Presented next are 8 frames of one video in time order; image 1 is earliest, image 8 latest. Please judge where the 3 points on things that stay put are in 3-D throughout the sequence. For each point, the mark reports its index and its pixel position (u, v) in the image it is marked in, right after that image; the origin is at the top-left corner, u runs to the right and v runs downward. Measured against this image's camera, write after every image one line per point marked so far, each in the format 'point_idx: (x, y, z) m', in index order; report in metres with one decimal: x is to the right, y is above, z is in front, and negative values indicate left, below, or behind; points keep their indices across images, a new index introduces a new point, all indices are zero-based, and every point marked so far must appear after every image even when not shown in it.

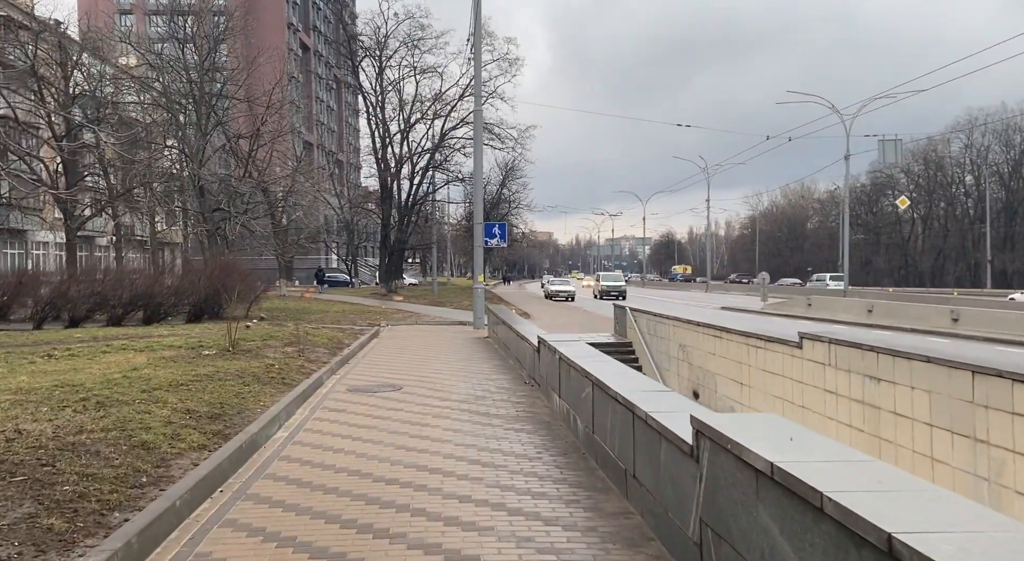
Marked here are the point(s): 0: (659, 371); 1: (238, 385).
0: (+2.9, -1.8, +16.2) m
1: (-2.9, -1.1, +8.8) m
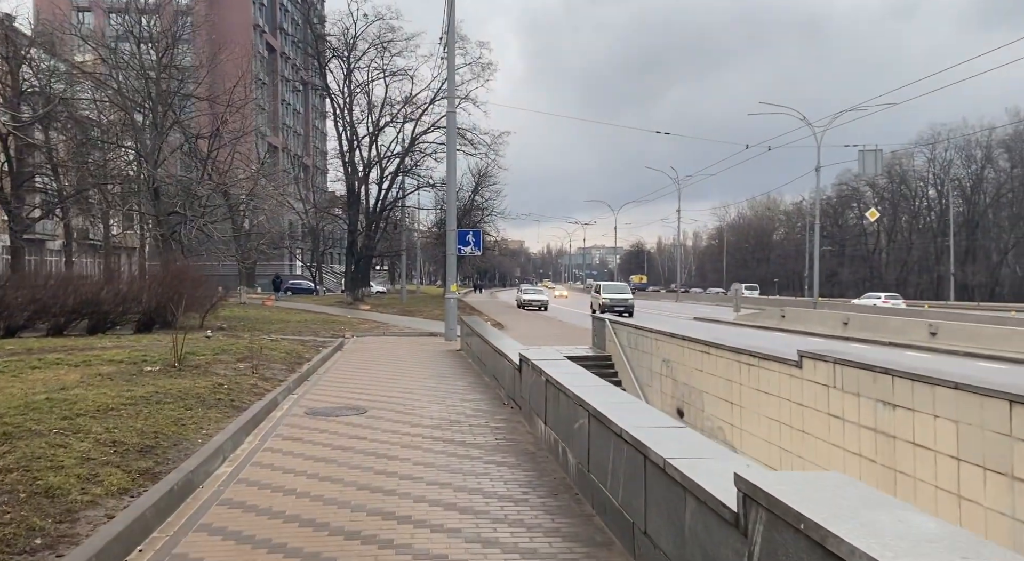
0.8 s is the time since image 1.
0: (+2.4, -2.0, +15.4) m
1: (-3.2, -1.2, +7.8) m
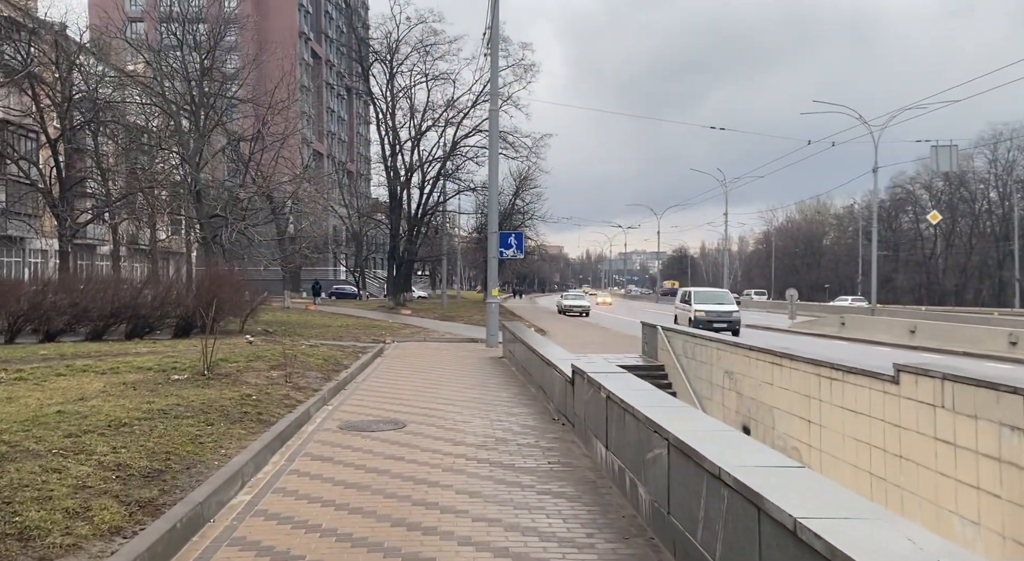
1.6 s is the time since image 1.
0: (+3.2, -2.1, +14.3) m
1: (-2.7, -1.2, +7.0) m
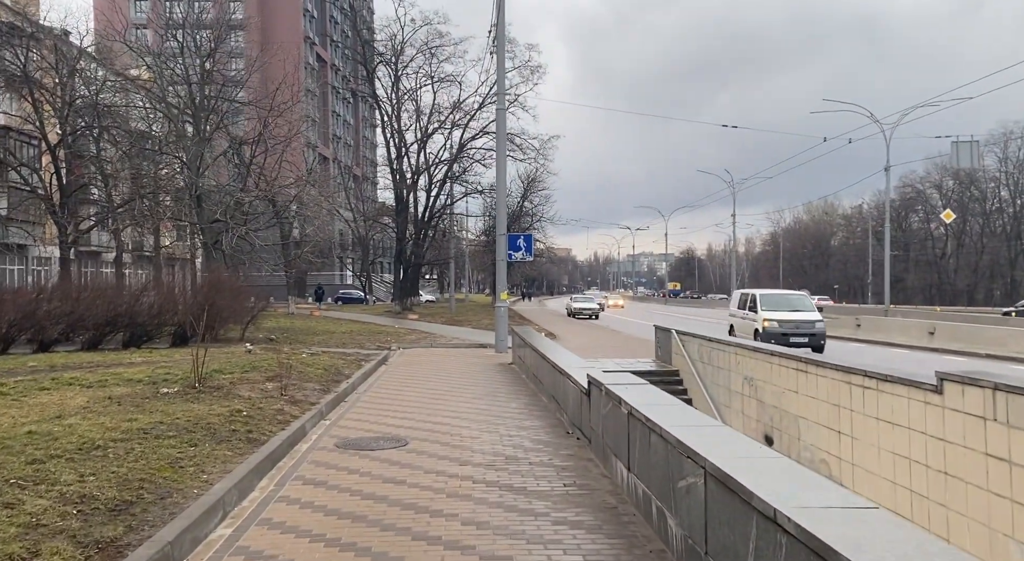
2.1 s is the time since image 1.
0: (+3.4, -2.1, +13.7) m
1: (-2.6, -1.3, +6.5) m
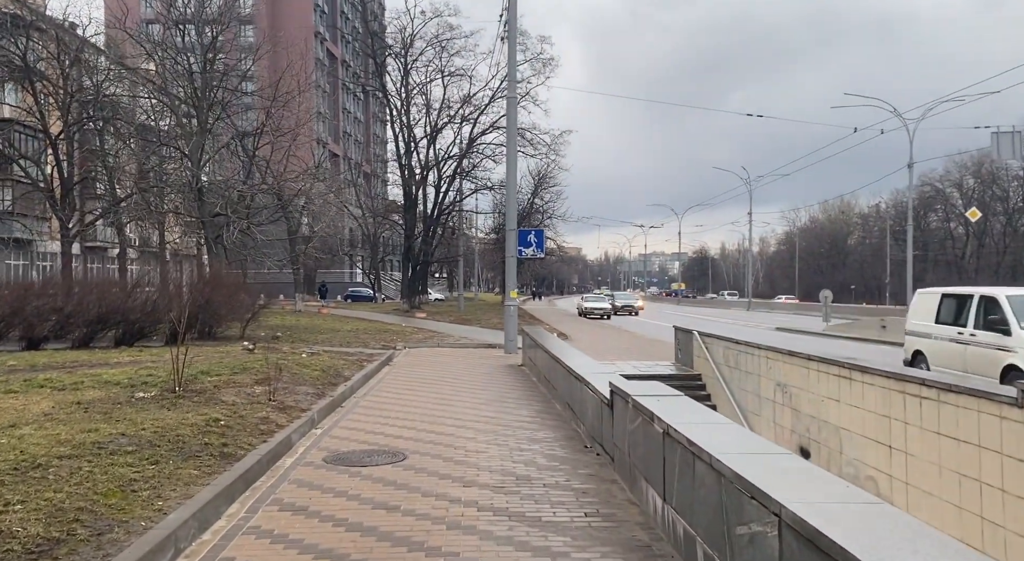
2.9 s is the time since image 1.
0: (+3.6, -2.1, +12.7) m
1: (-2.5, -1.2, +5.6) m
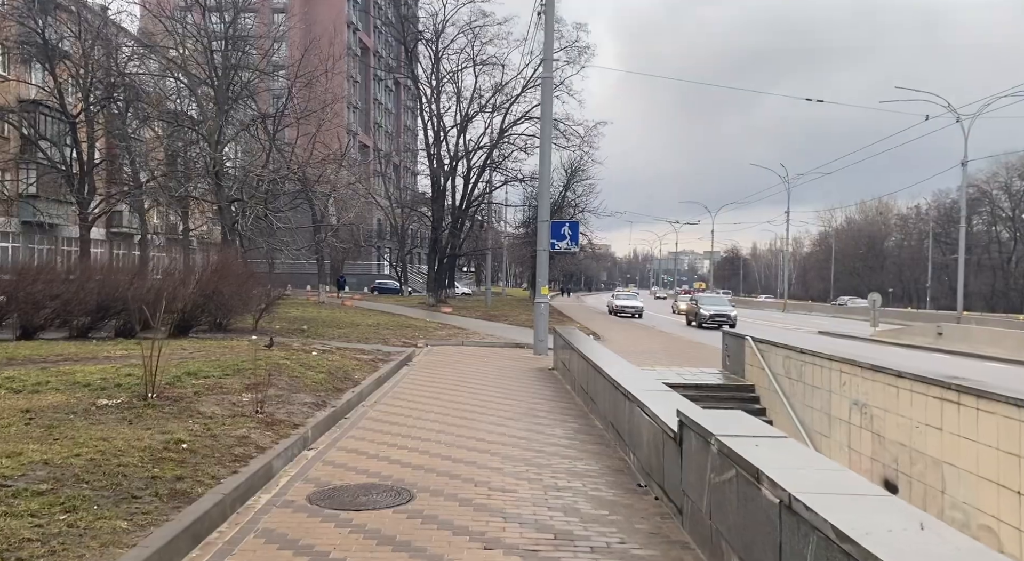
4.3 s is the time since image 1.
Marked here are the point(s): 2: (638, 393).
0: (+4.0, -2.1, +11.1) m
1: (-2.3, -1.2, +4.1) m
2: (+1.1, -0.9, +6.9) m
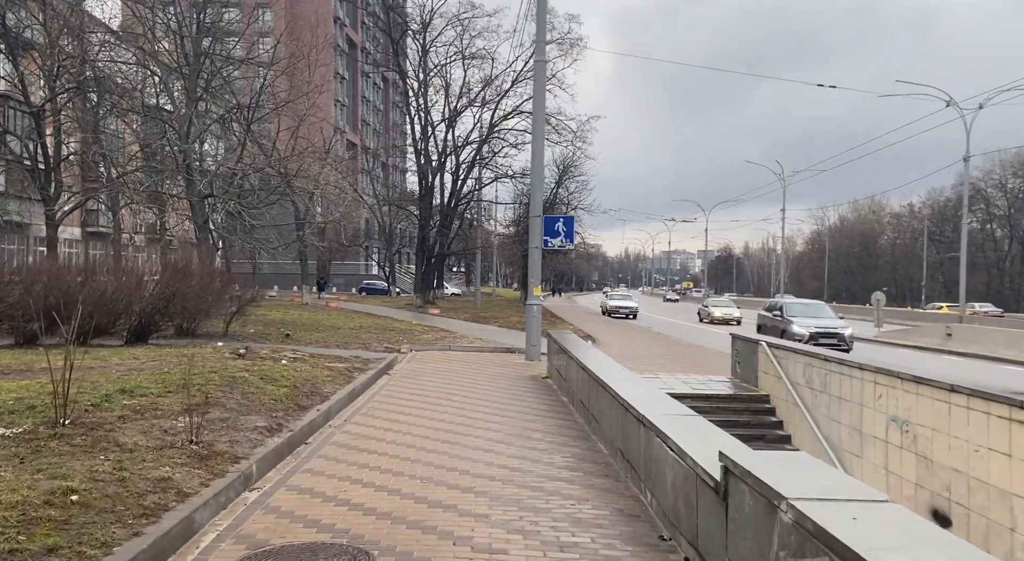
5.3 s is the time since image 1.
0: (+3.9, -2.1, +9.8) m
1: (-2.4, -1.2, +2.8) m
2: (+1.0, -0.9, +5.6) m
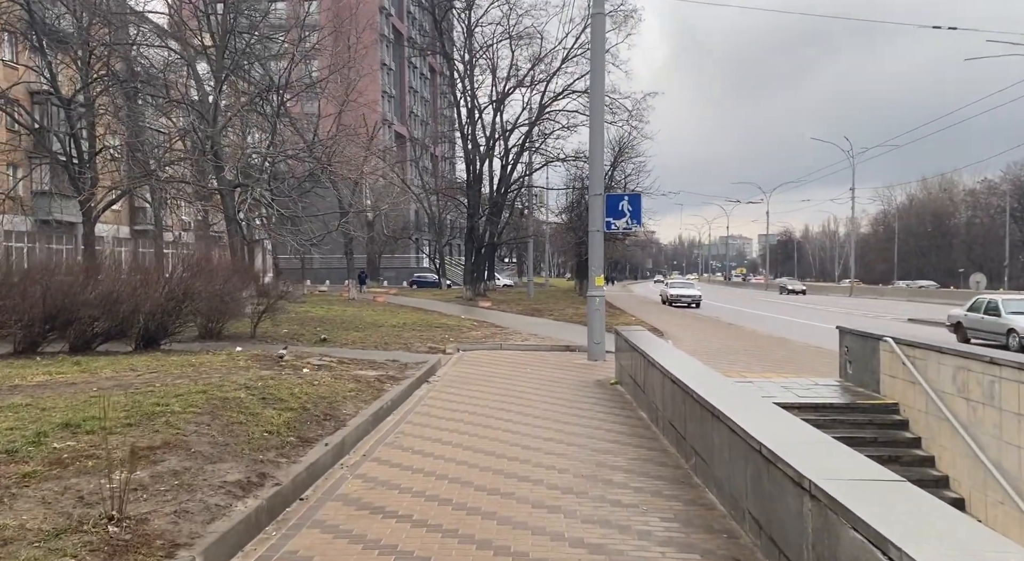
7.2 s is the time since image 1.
0: (+4.5, -1.9, +7.4) m
1: (-2.2, -1.2, +0.8) m
2: (+1.3, -0.8, +3.4) m
